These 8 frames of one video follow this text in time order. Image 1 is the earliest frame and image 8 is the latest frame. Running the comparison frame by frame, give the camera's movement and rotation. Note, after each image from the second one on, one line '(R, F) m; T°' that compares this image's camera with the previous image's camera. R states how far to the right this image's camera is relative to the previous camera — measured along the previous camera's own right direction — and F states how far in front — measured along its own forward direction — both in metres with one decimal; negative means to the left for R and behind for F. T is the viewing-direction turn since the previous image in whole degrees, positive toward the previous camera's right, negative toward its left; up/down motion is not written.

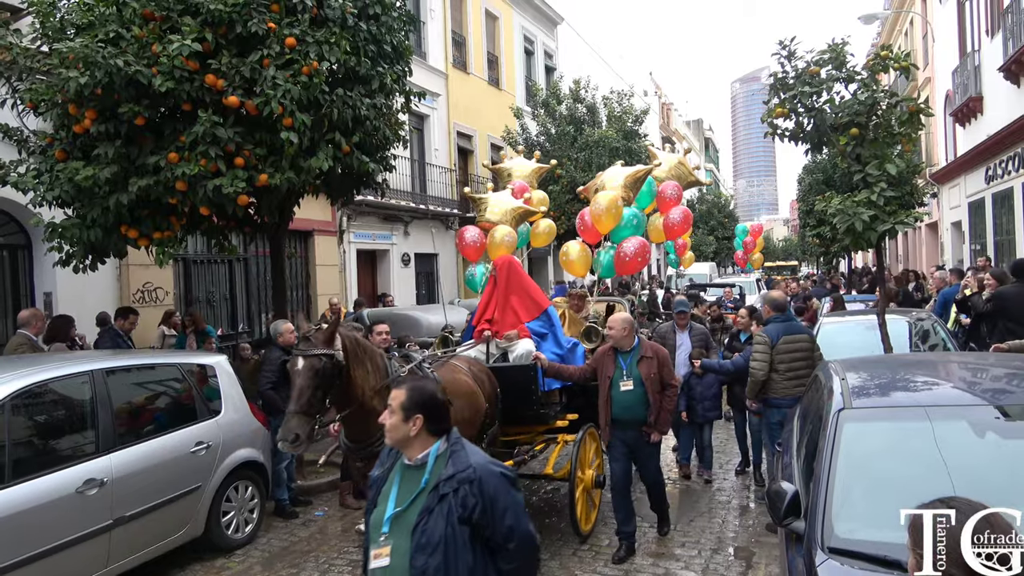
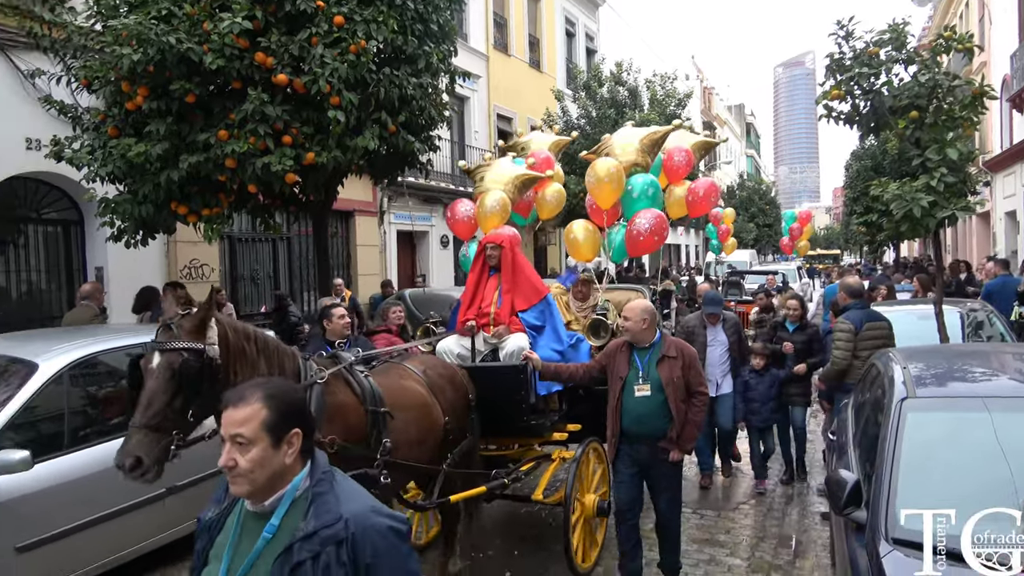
(-0.7, +0.3) m; -3°
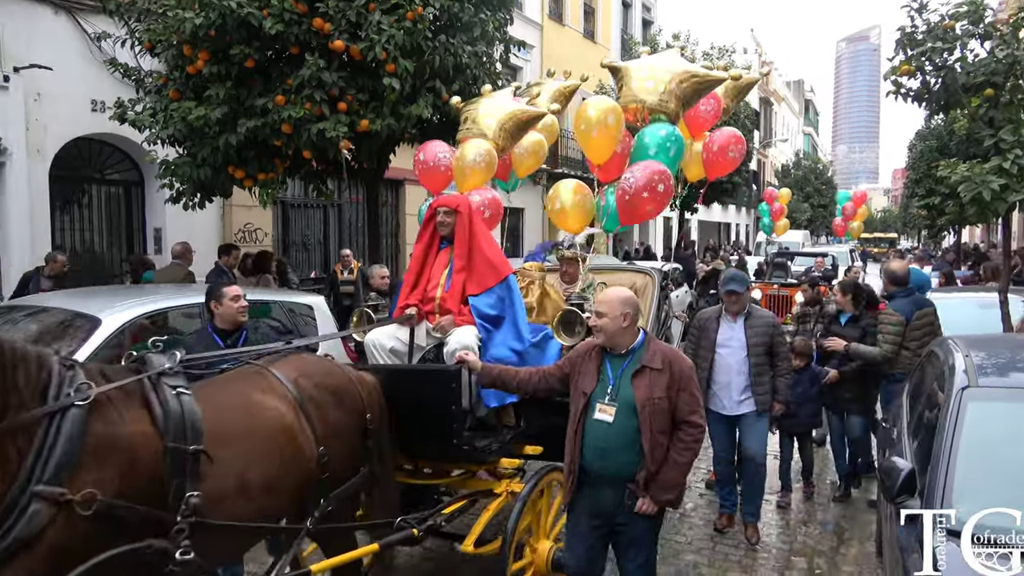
(-0.2, +0.1) m; -3°
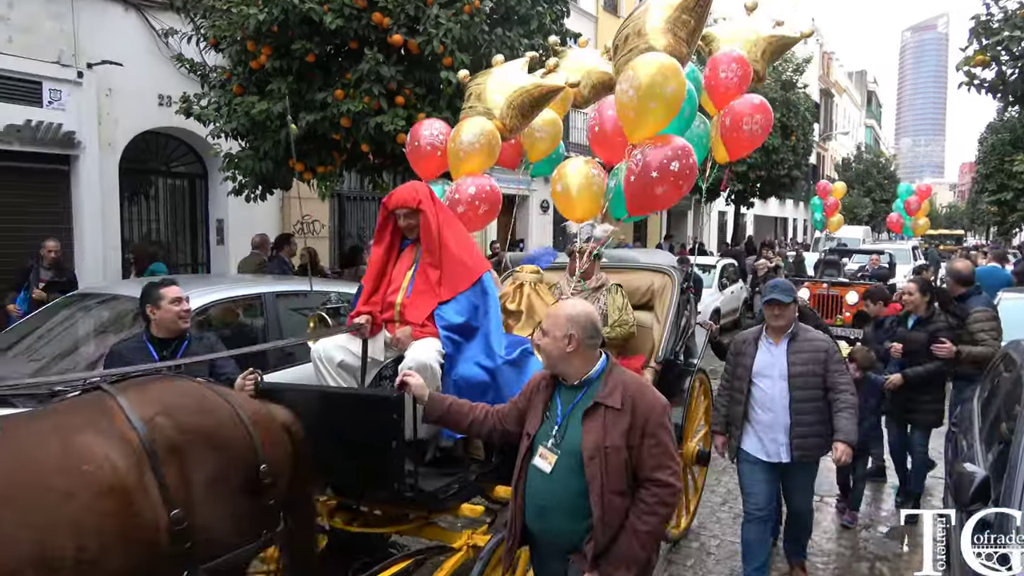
(-0.3, 0.0) m; -4°
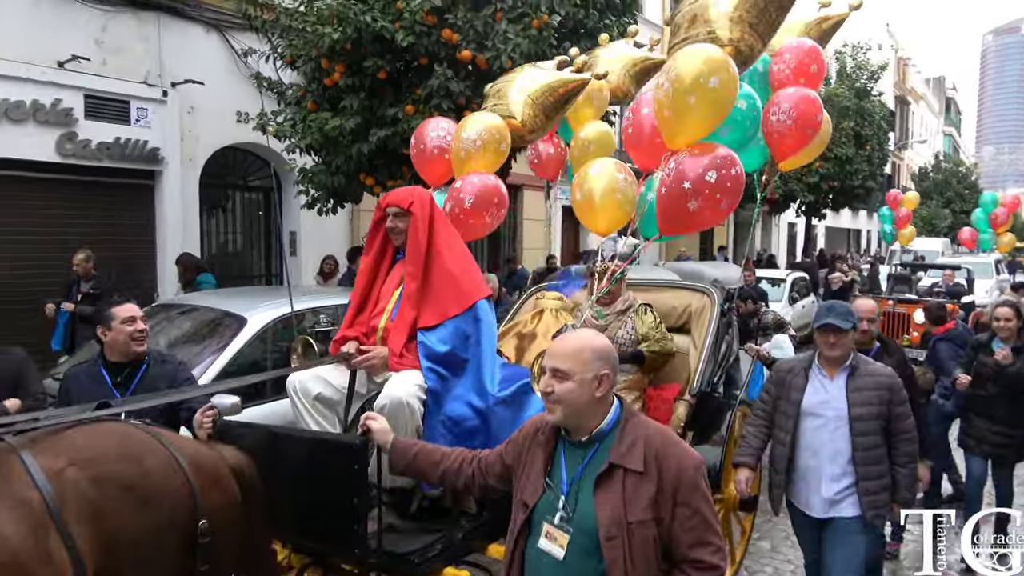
(0.0, 0.0) m; -5°
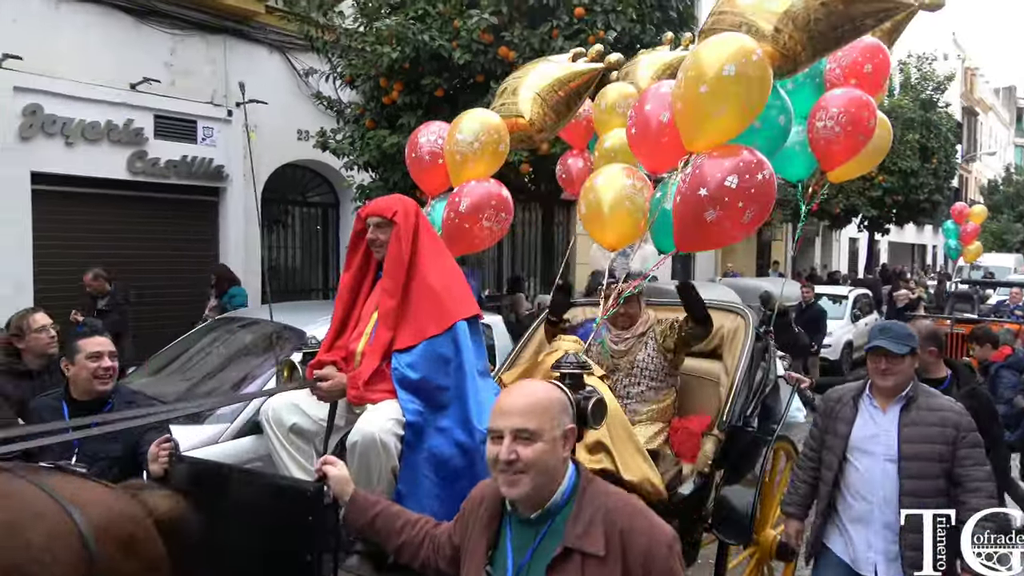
(+0.1, +0.1) m; -4°
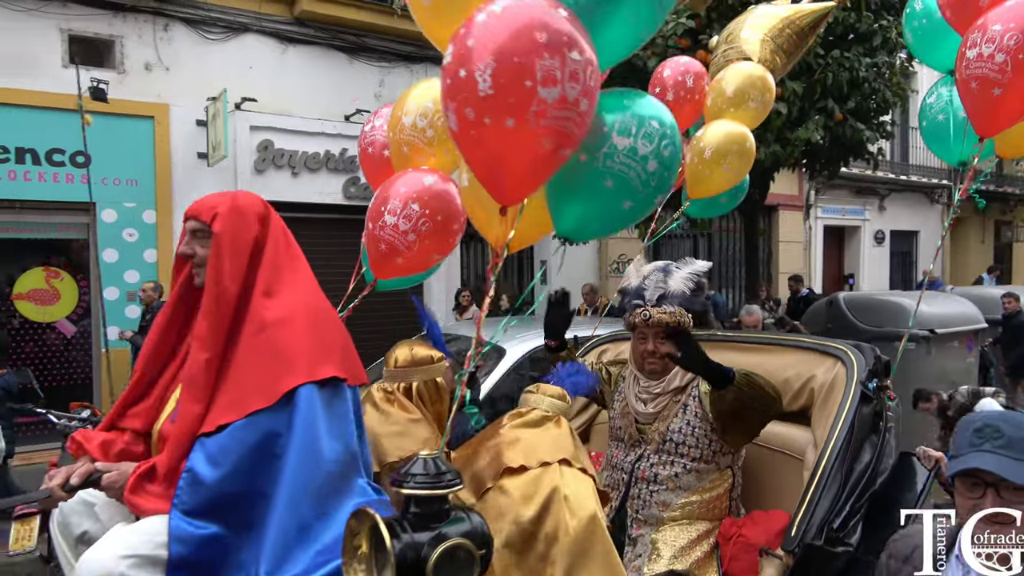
(+0.6, +0.8) m; -15°
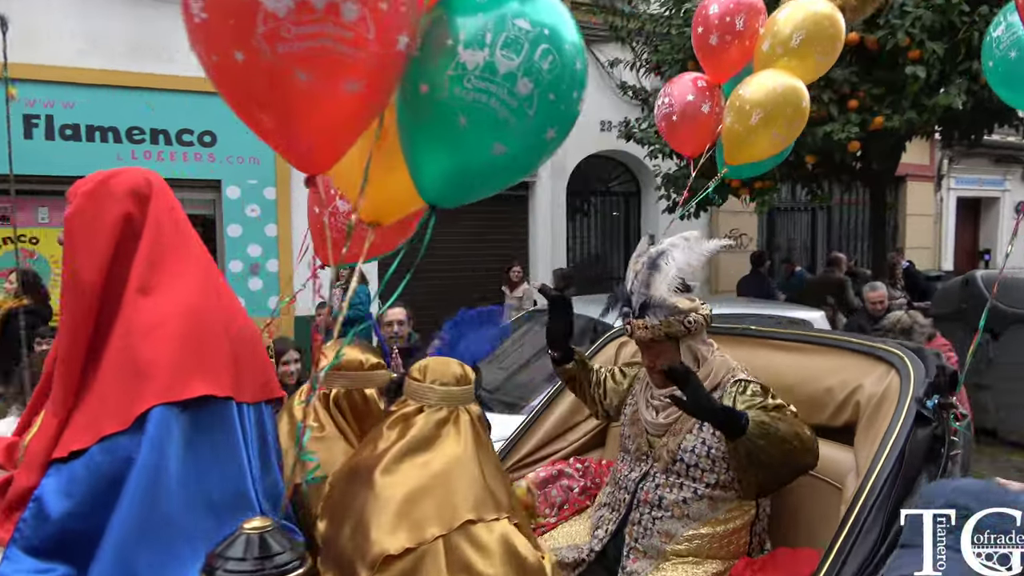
(+0.3, +0.3) m; -8°
